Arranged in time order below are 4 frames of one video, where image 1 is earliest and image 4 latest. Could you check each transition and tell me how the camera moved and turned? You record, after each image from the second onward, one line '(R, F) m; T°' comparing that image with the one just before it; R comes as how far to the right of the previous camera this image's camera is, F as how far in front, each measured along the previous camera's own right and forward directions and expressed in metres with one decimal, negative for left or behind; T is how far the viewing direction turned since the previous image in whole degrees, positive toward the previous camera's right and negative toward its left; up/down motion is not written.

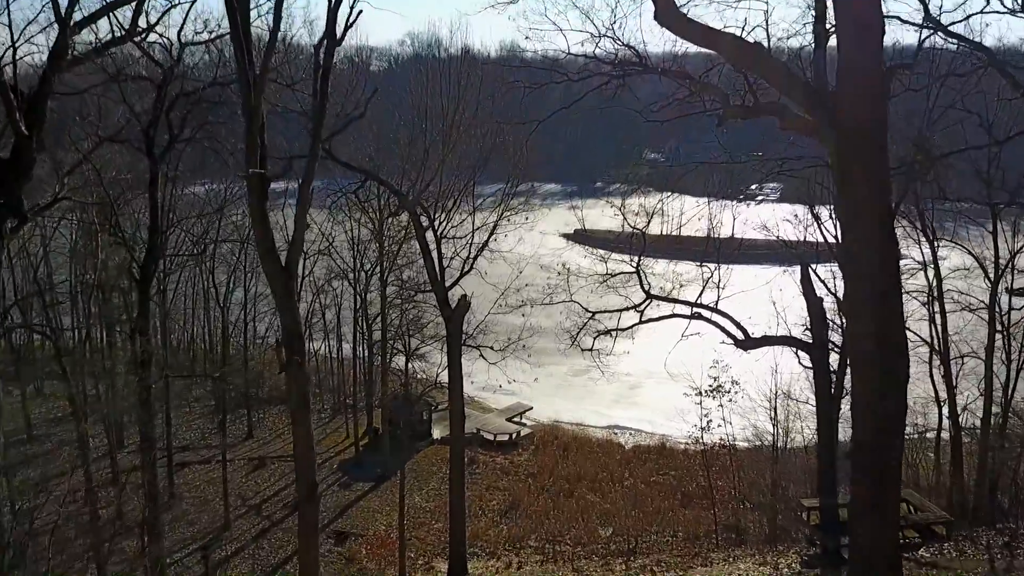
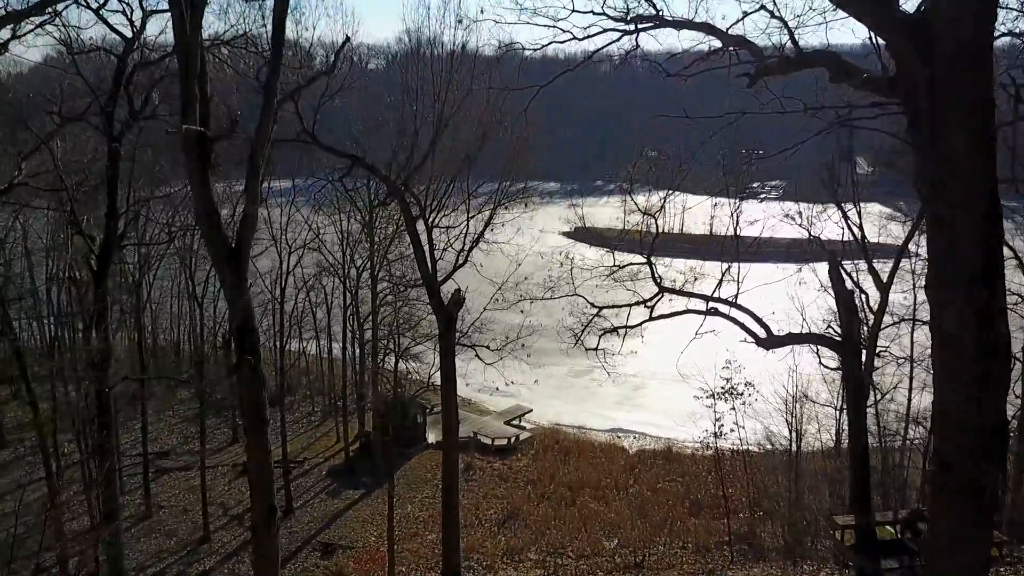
(0.0, +0.9) m; 0°
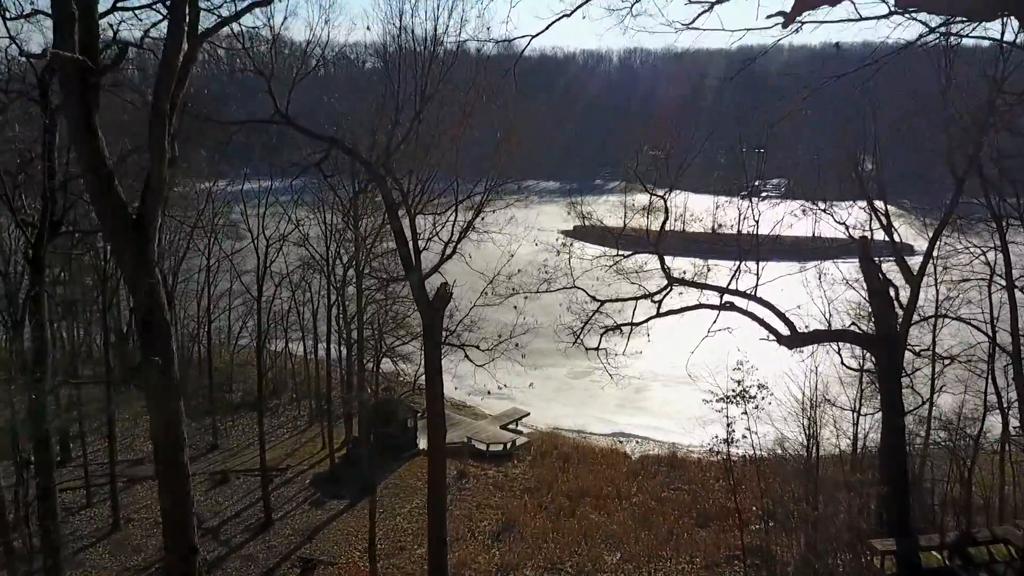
(+0.1, +1.0) m; 0°
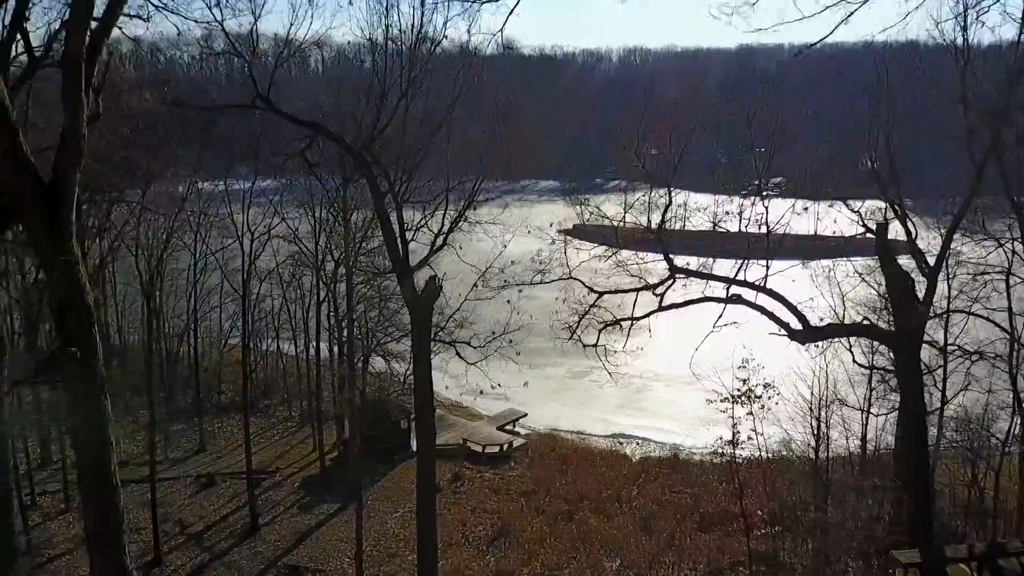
(+0.1, +0.5) m; 0°
